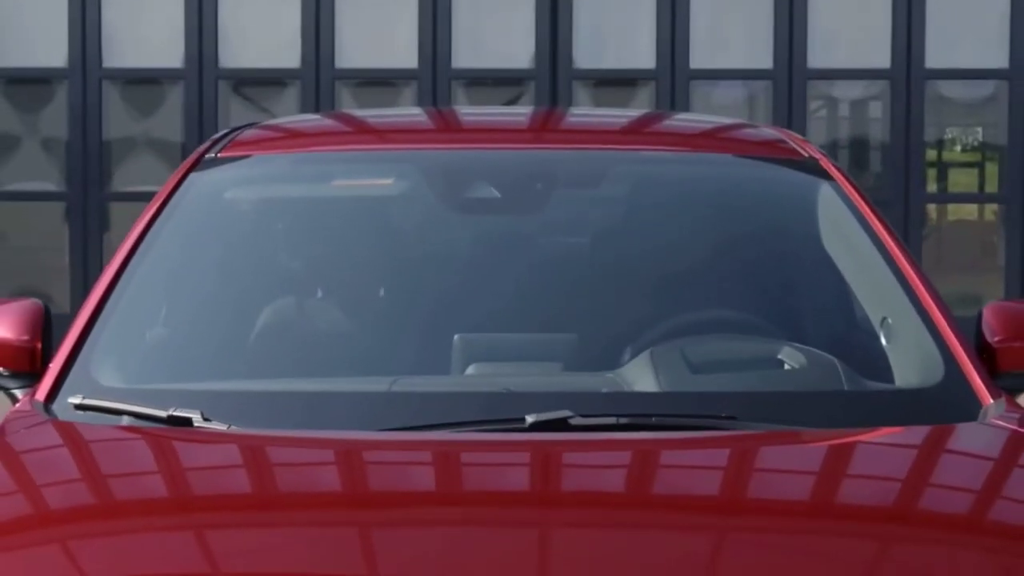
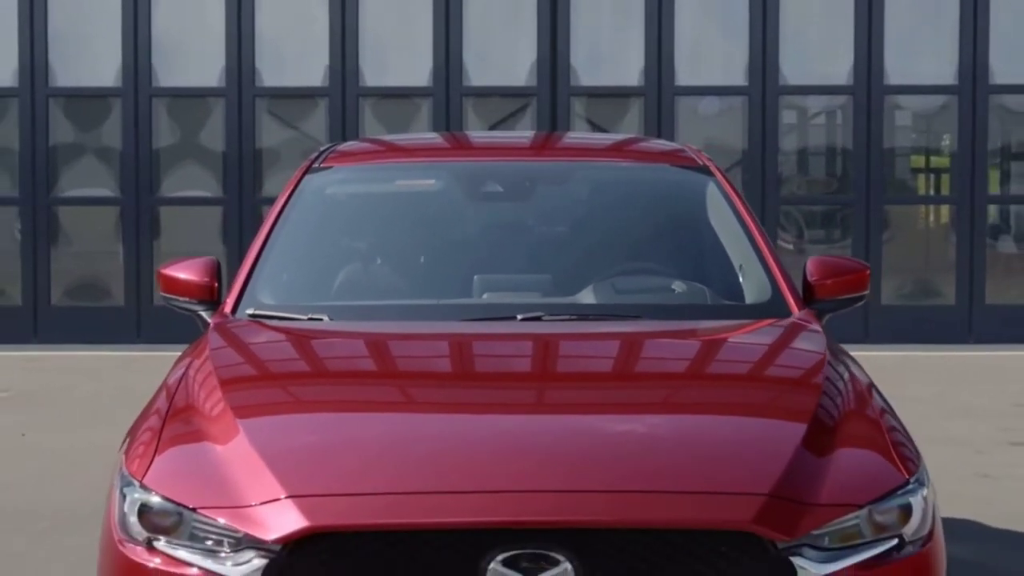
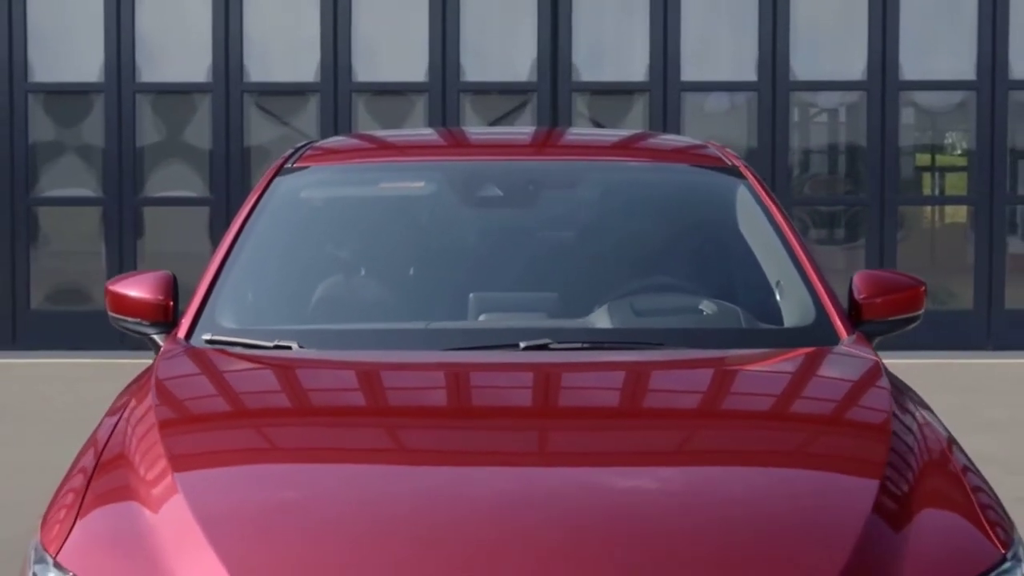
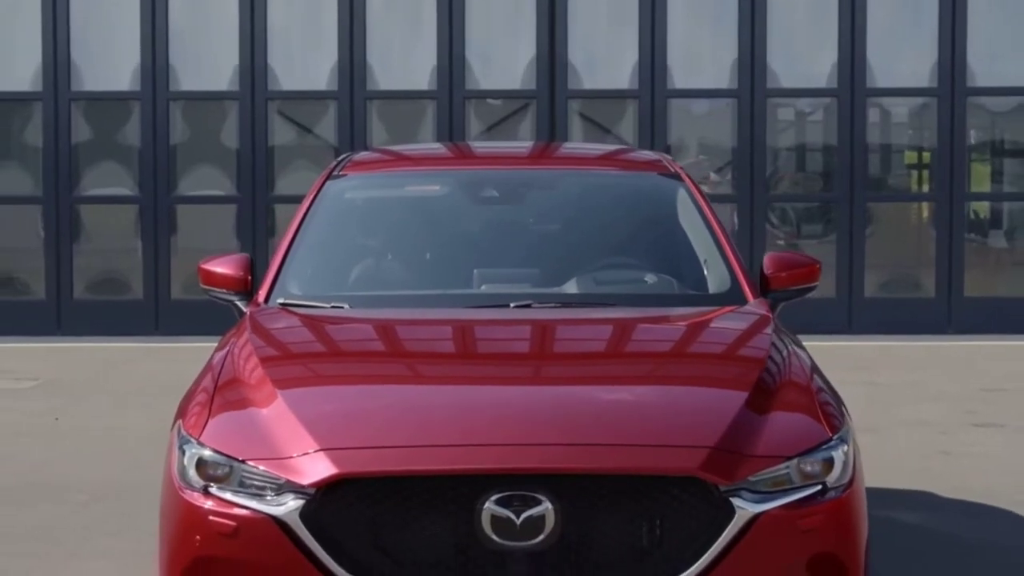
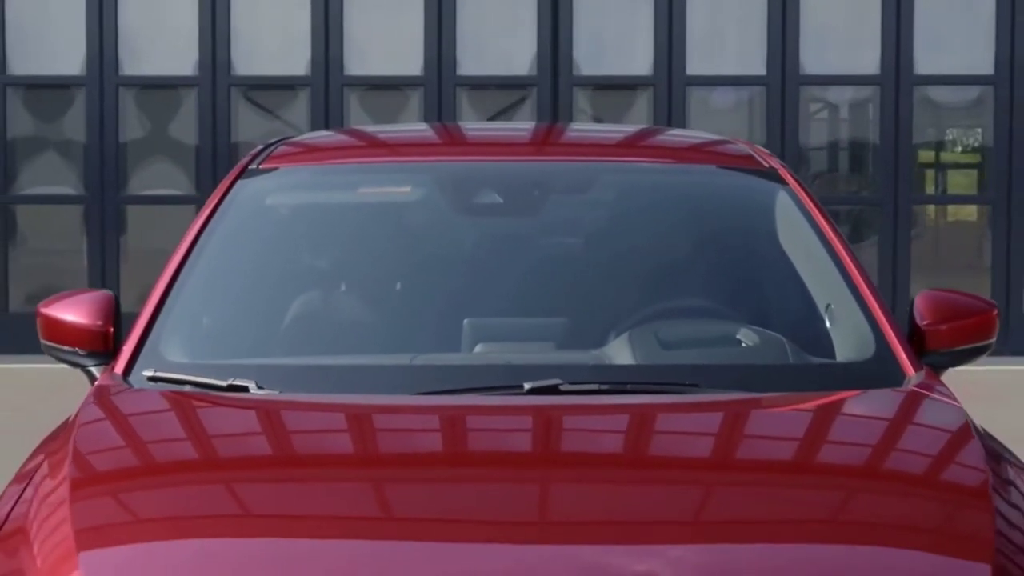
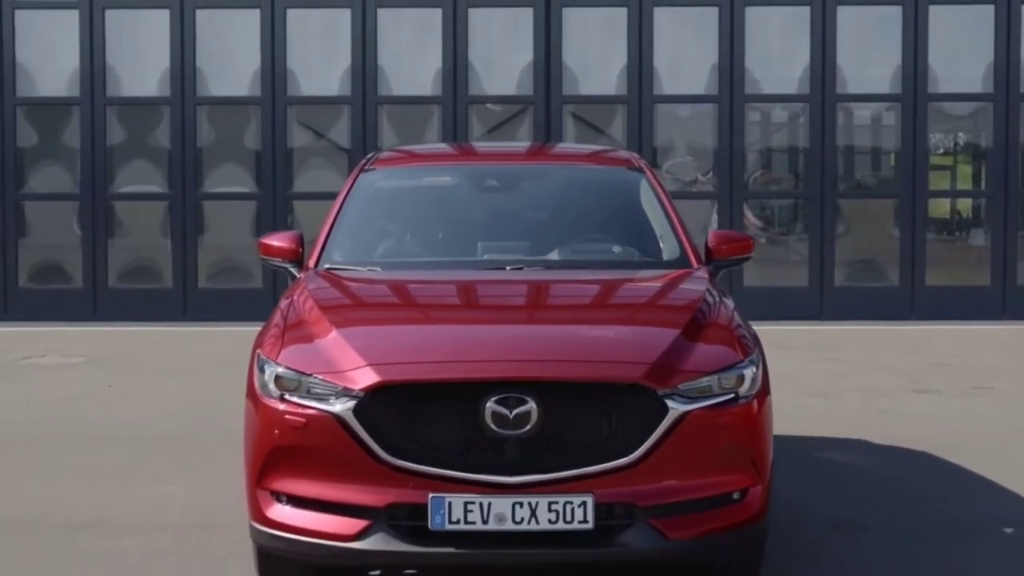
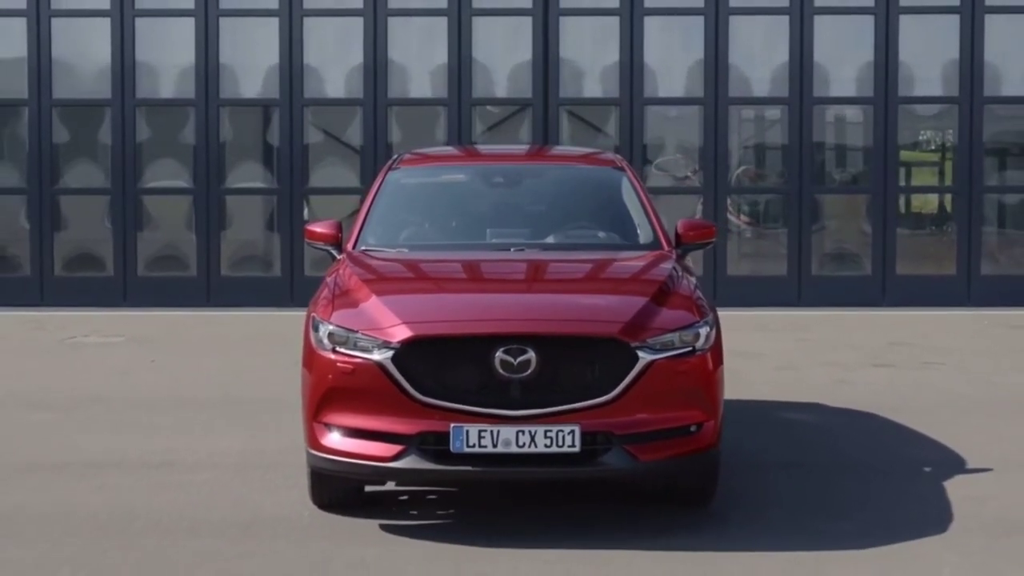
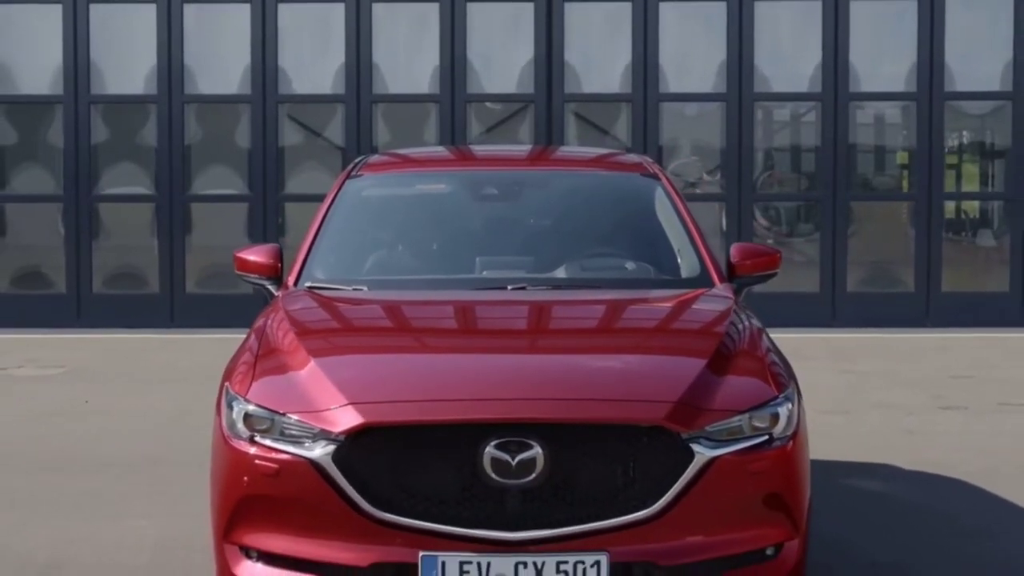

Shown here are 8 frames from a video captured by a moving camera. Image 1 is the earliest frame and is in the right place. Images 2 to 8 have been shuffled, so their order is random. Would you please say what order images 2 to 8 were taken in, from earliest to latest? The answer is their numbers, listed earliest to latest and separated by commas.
5, 3, 2, 4, 8, 6, 7
